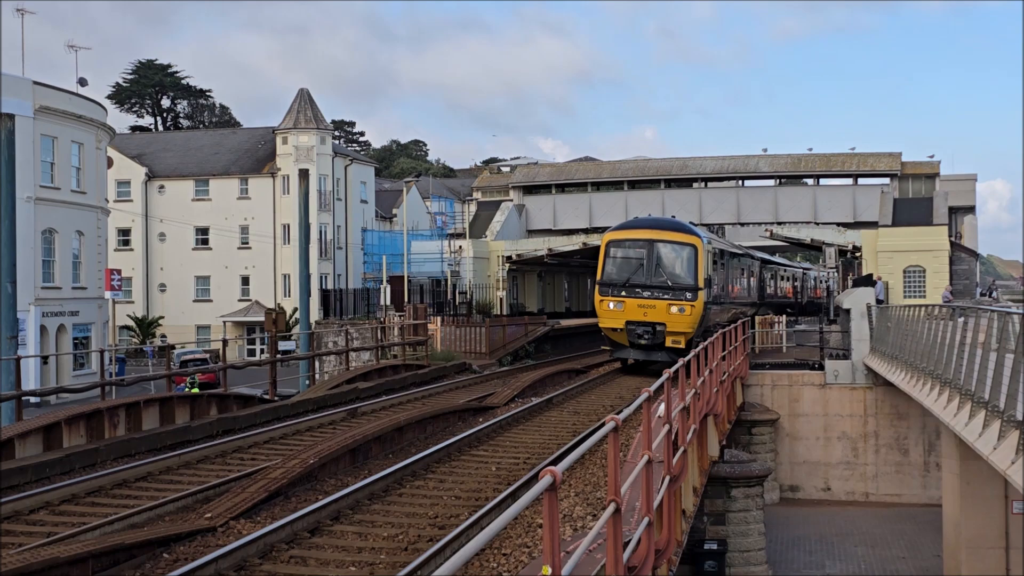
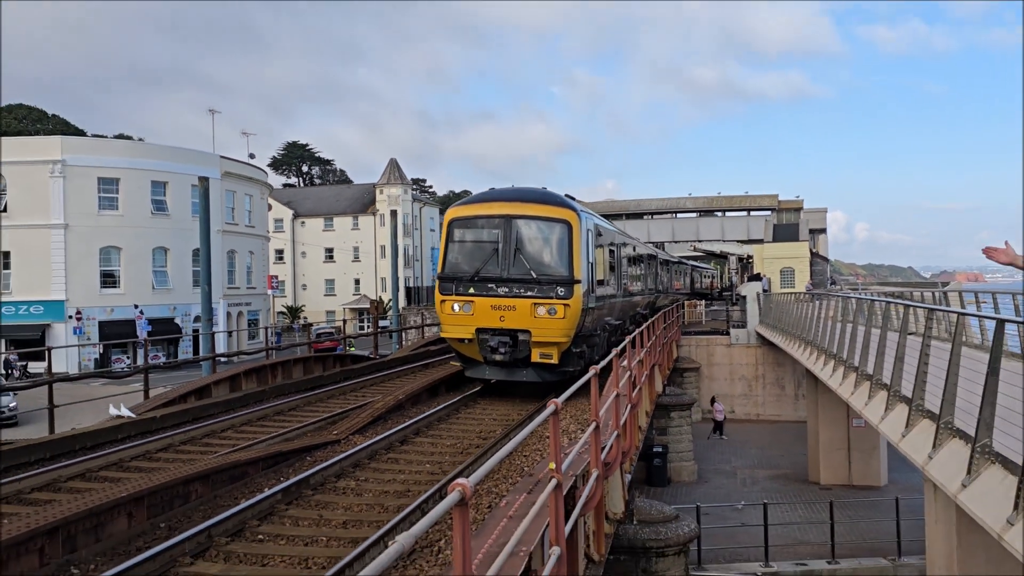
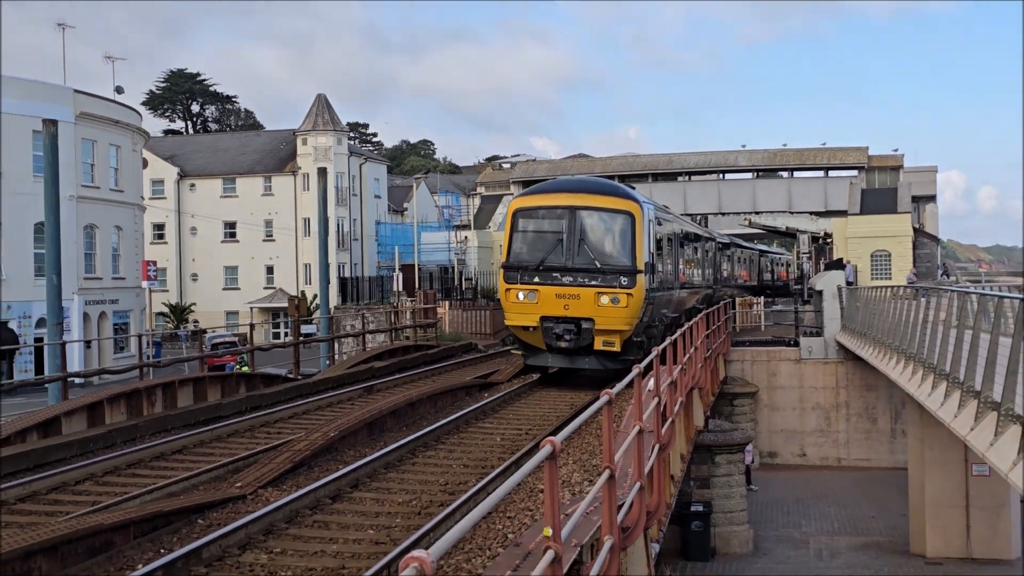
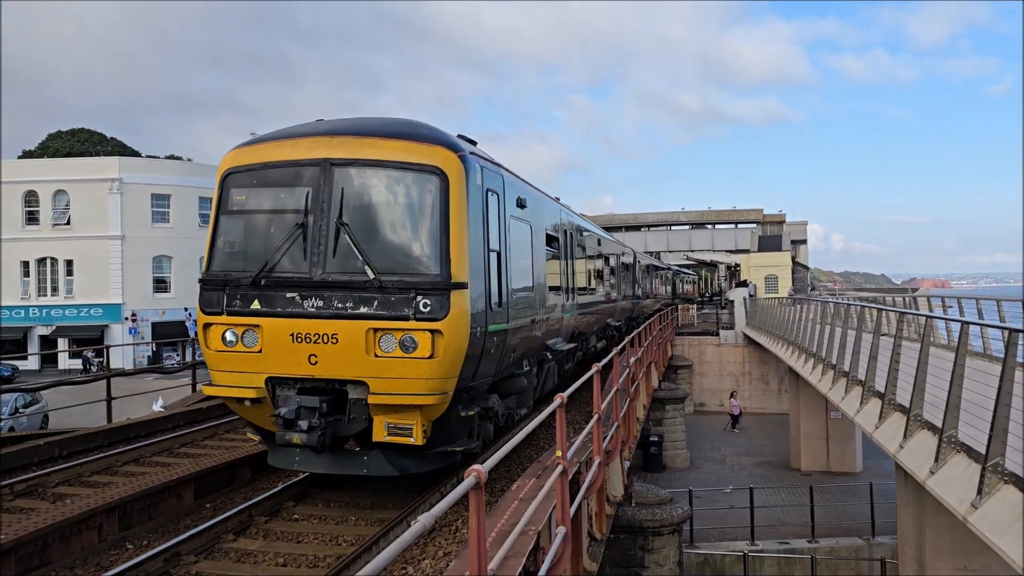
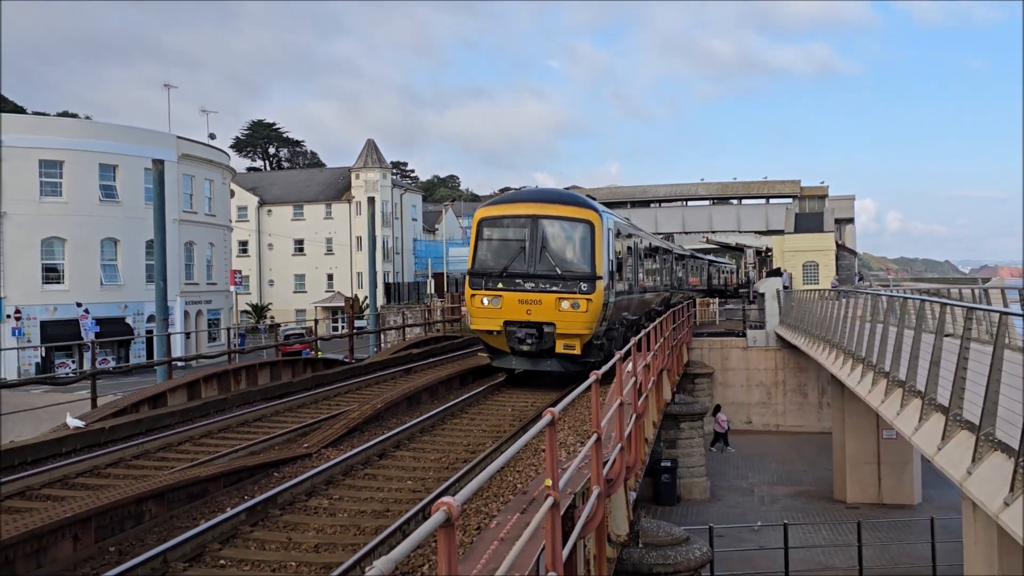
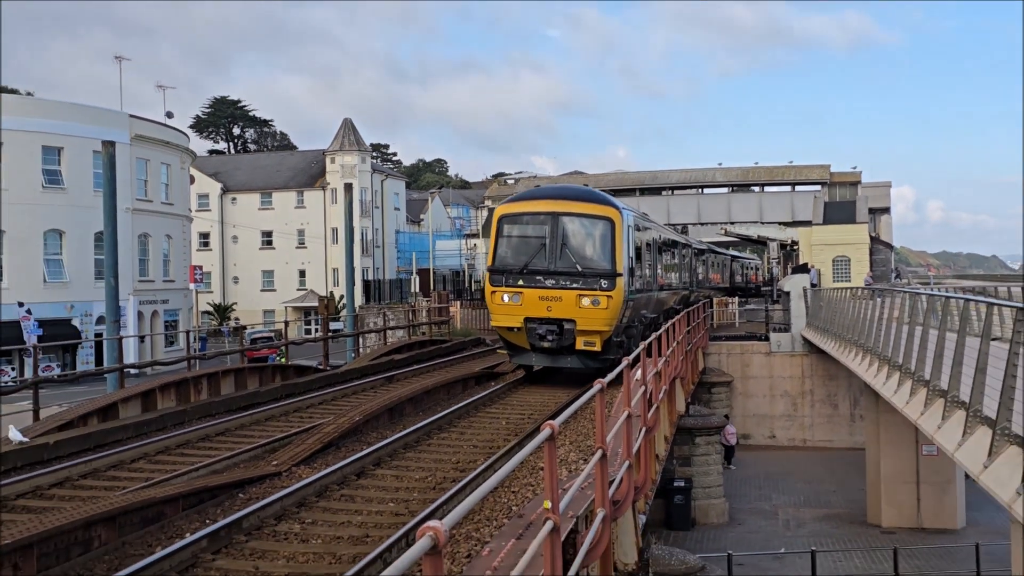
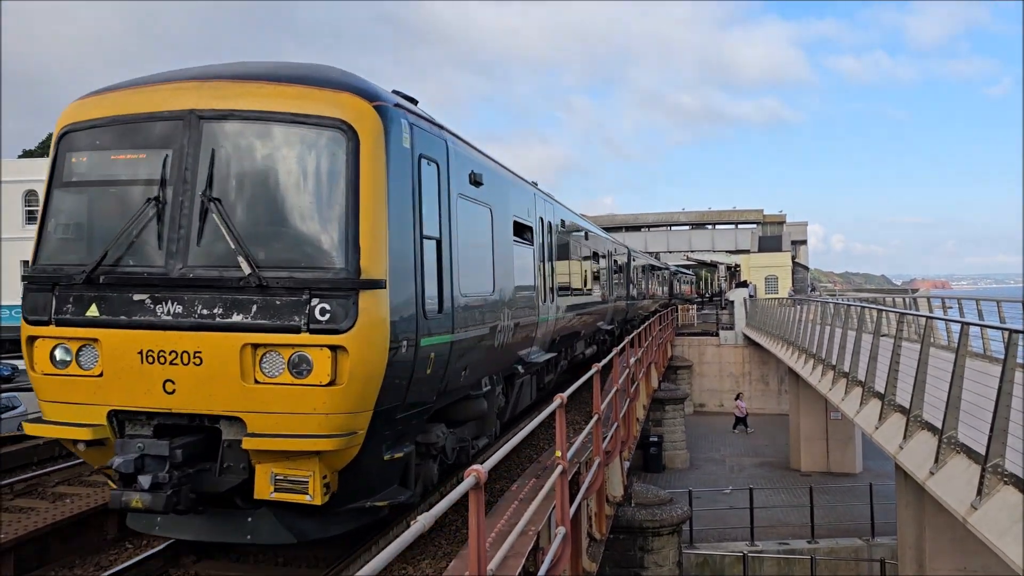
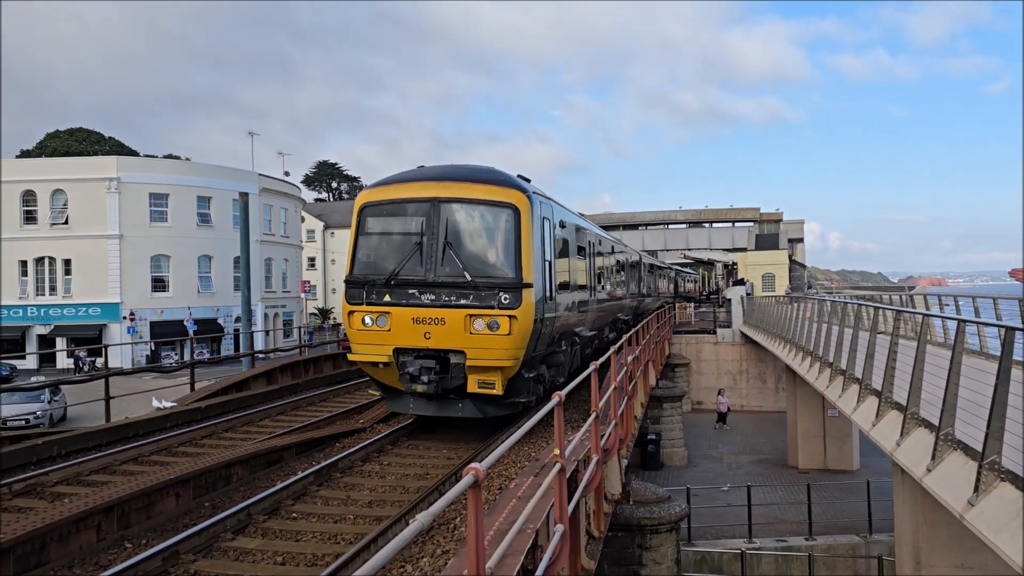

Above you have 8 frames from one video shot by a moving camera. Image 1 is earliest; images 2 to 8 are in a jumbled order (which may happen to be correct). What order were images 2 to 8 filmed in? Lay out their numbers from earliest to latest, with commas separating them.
3, 6, 5, 2, 8, 4, 7
